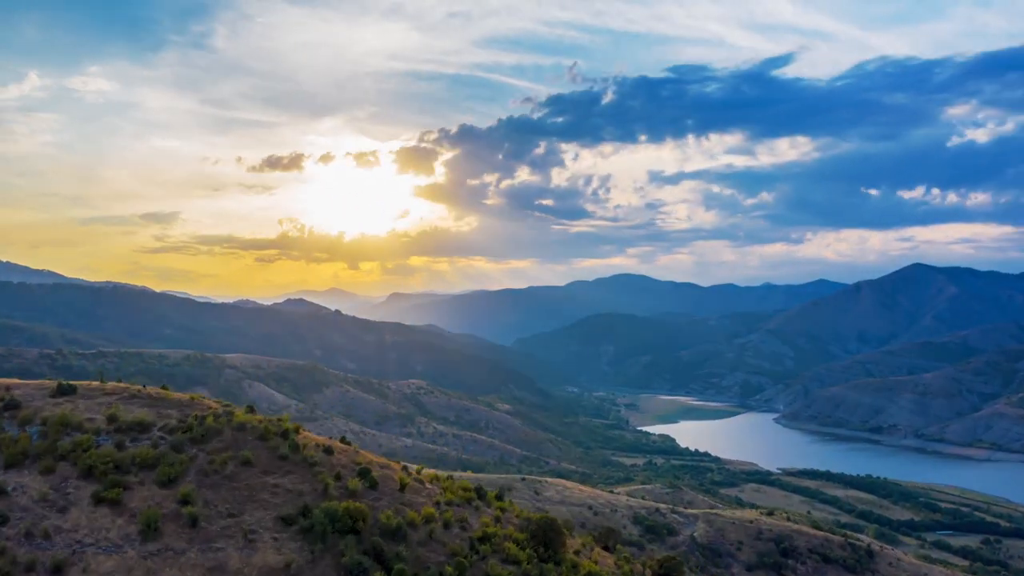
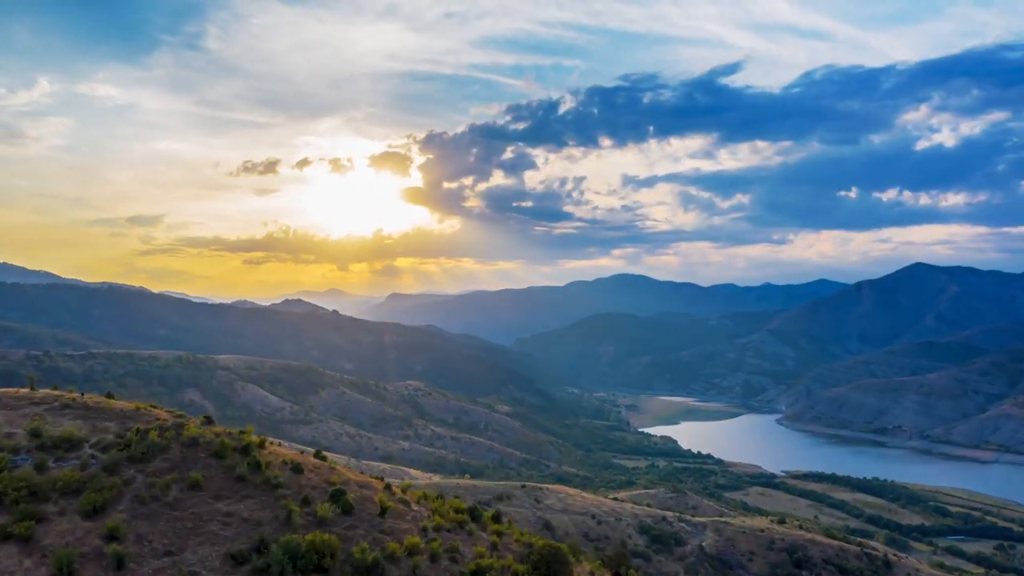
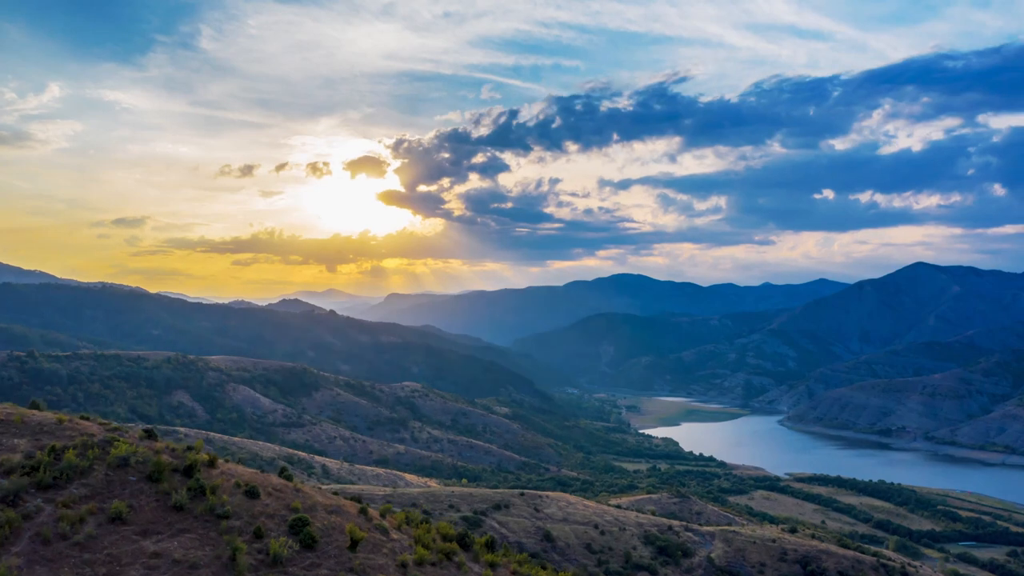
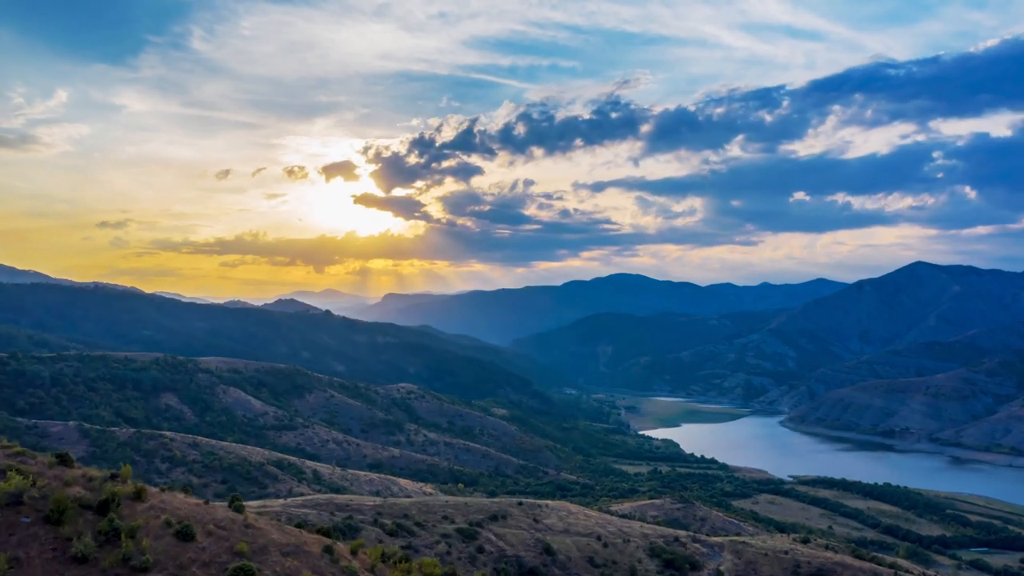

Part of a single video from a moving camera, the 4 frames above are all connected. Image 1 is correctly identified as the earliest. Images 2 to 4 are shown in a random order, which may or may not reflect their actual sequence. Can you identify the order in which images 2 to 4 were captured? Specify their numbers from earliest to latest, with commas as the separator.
2, 3, 4
